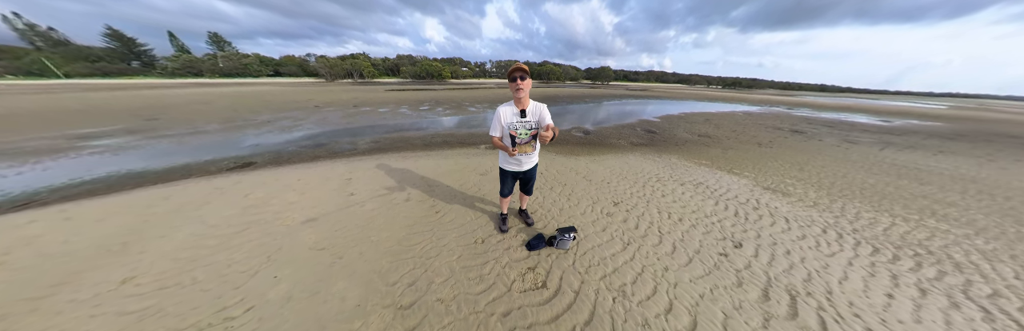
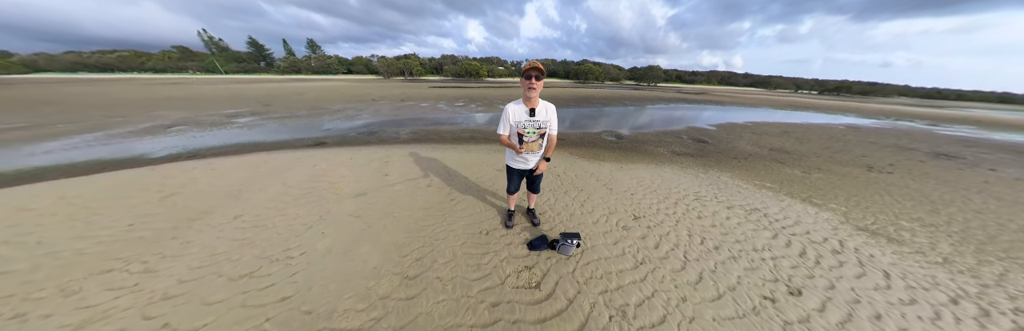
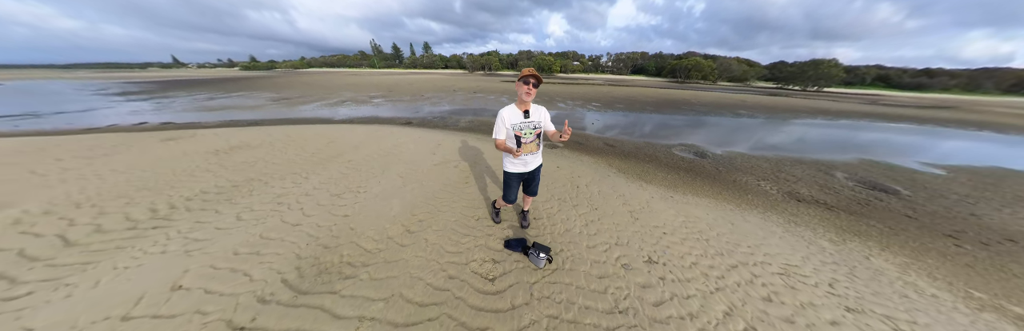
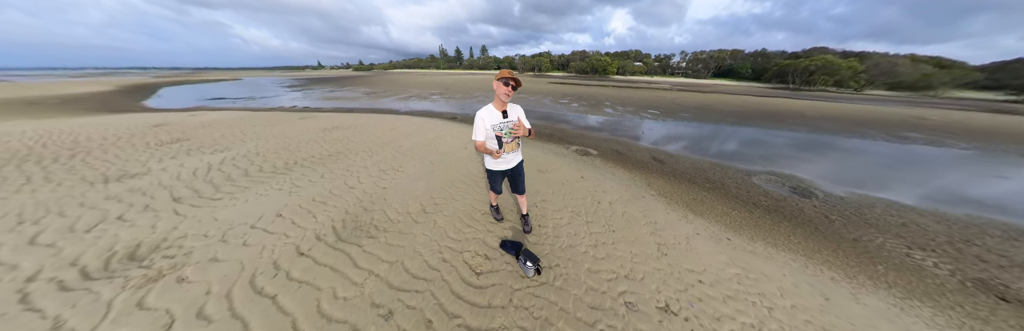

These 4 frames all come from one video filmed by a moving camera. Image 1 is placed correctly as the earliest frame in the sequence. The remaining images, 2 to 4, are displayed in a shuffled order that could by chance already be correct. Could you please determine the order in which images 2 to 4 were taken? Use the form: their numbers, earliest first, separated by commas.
2, 3, 4
